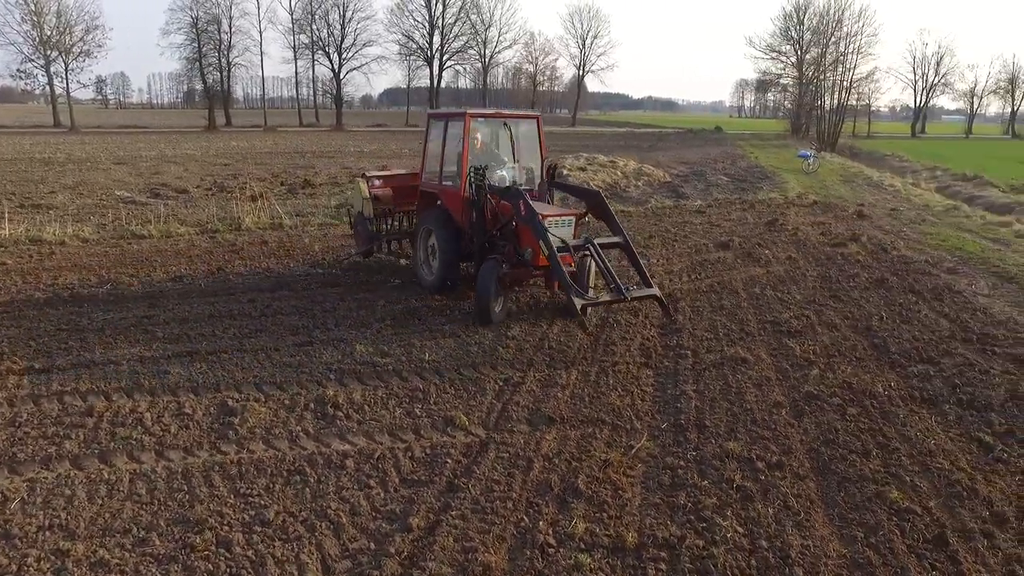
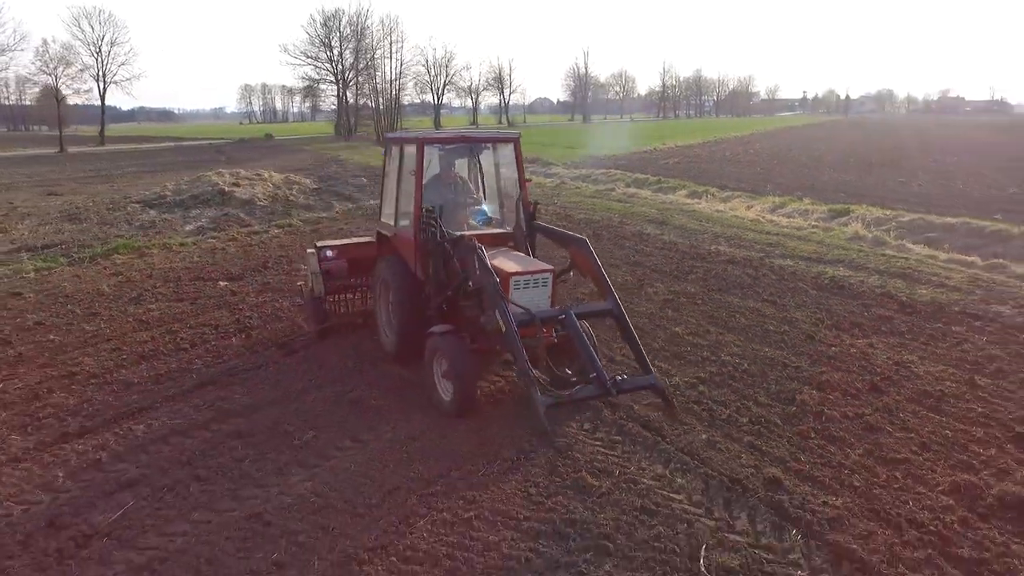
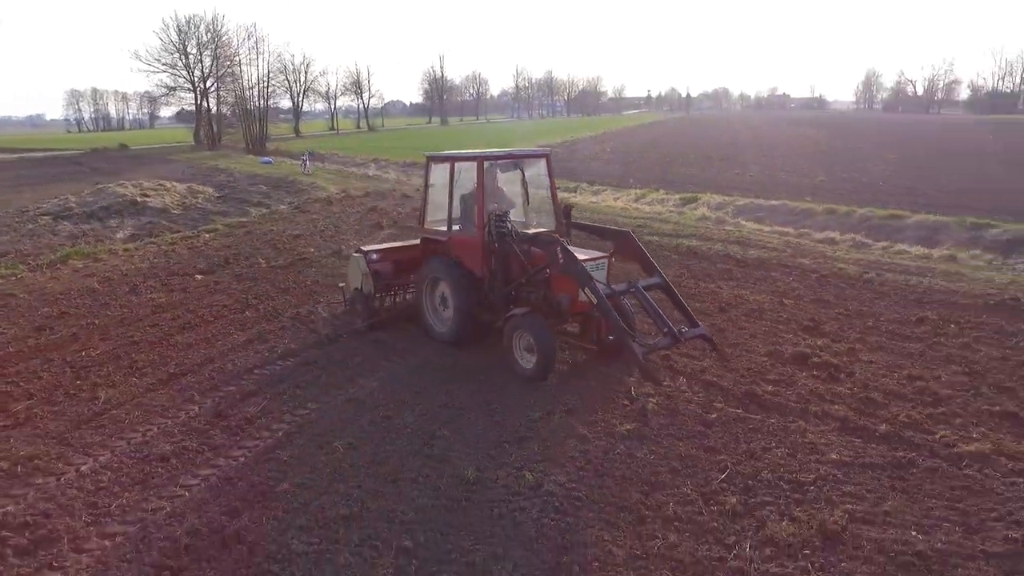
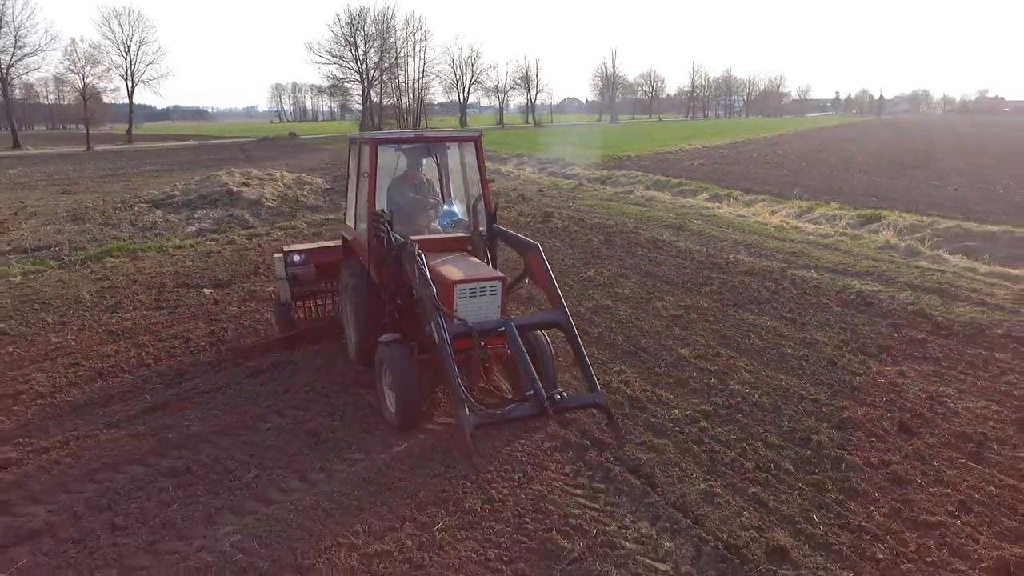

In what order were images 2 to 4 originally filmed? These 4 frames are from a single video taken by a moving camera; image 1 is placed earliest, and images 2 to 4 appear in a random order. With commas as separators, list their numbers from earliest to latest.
4, 2, 3
